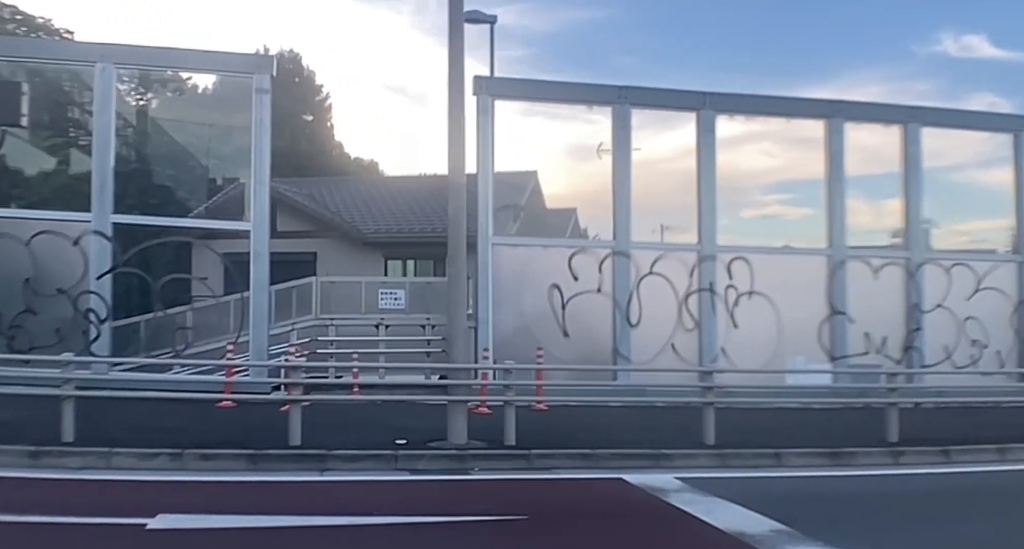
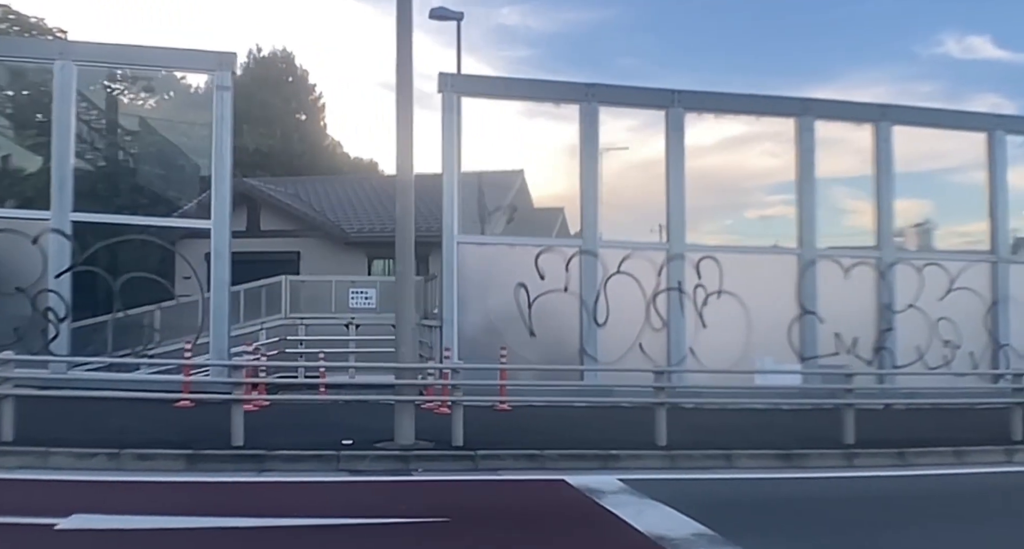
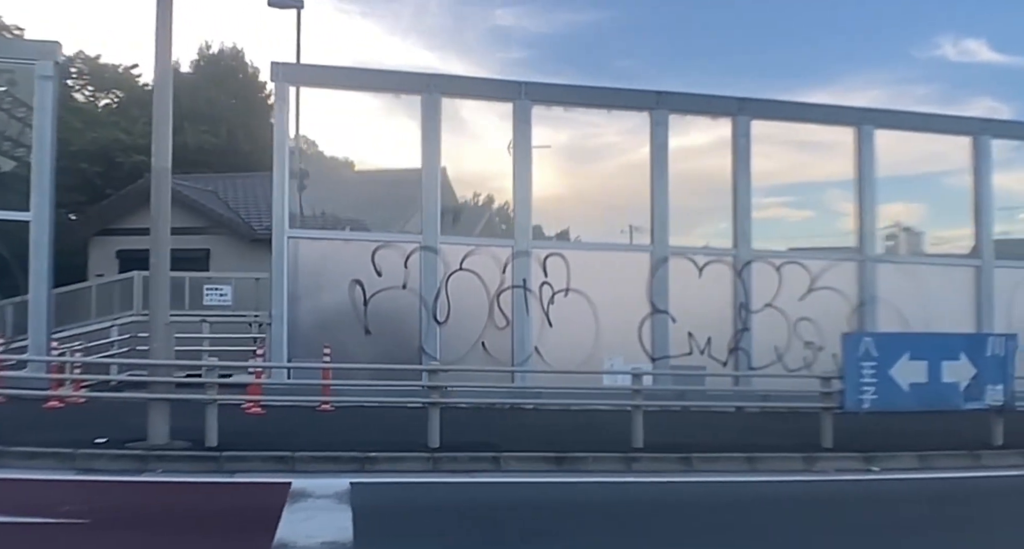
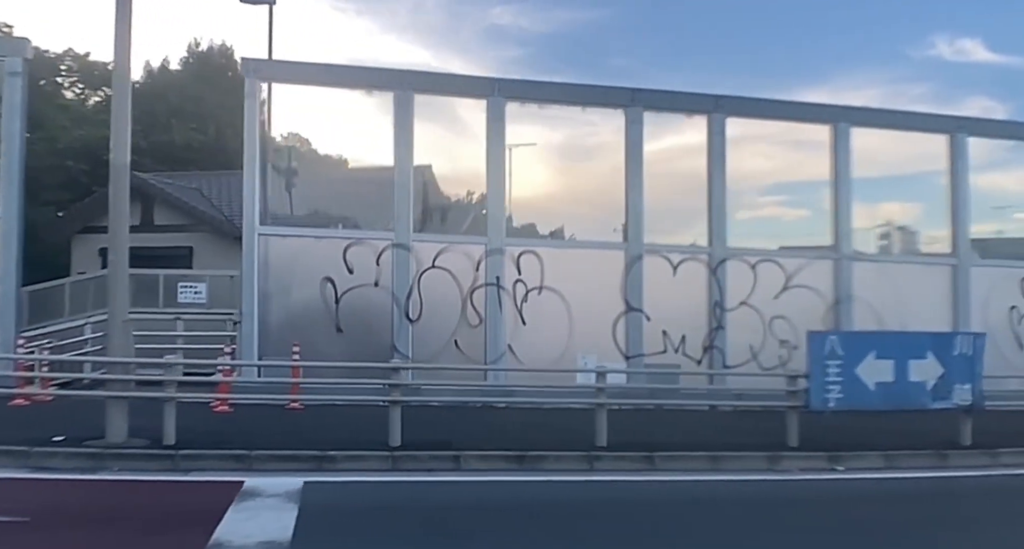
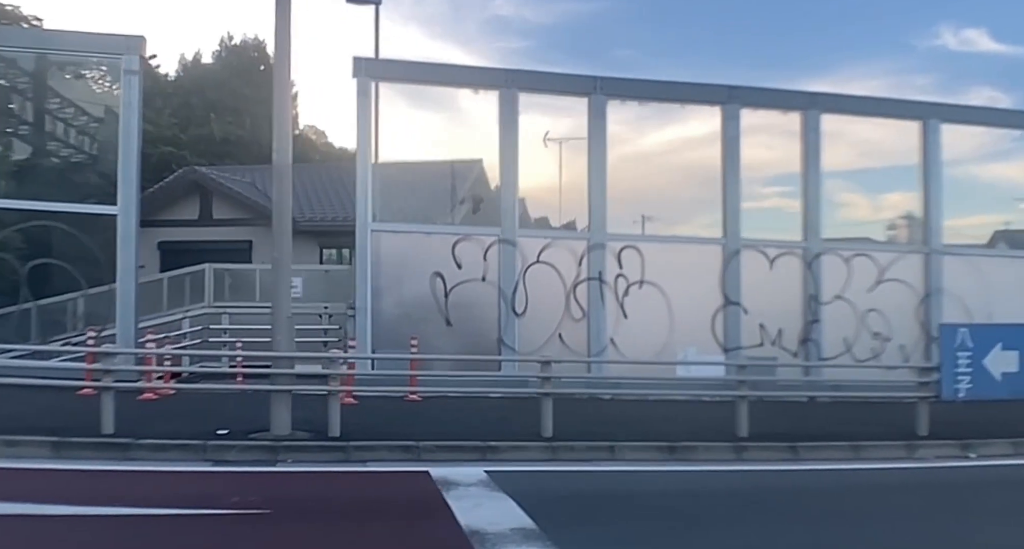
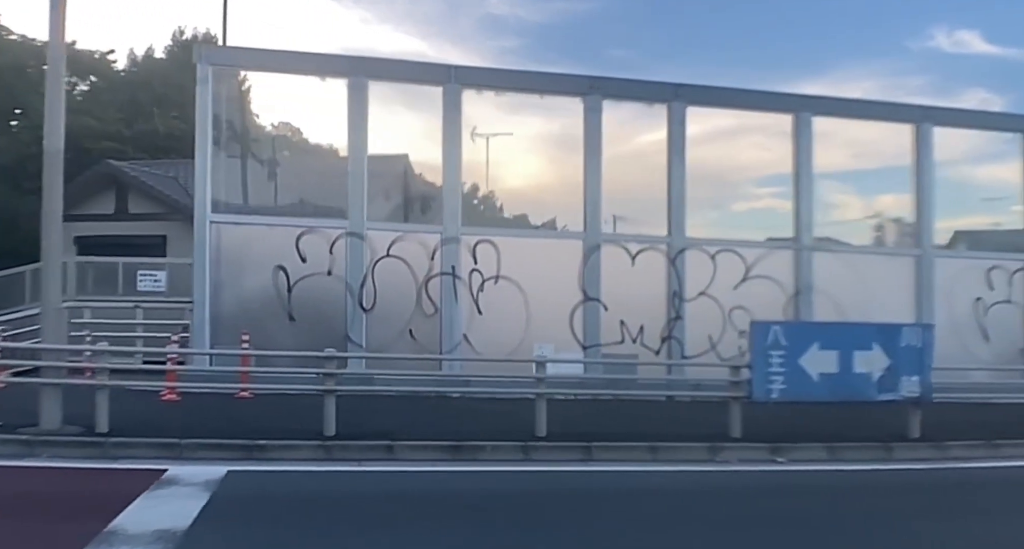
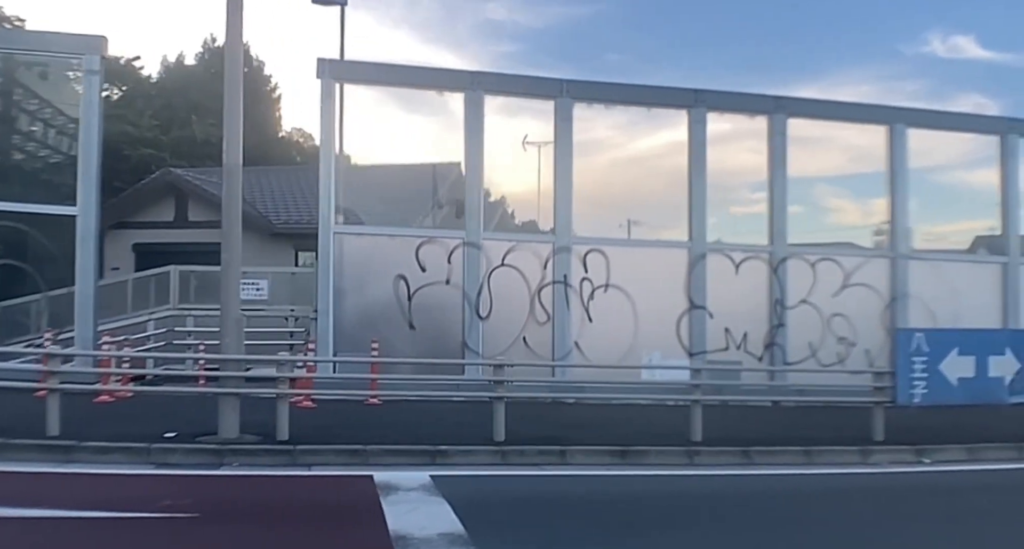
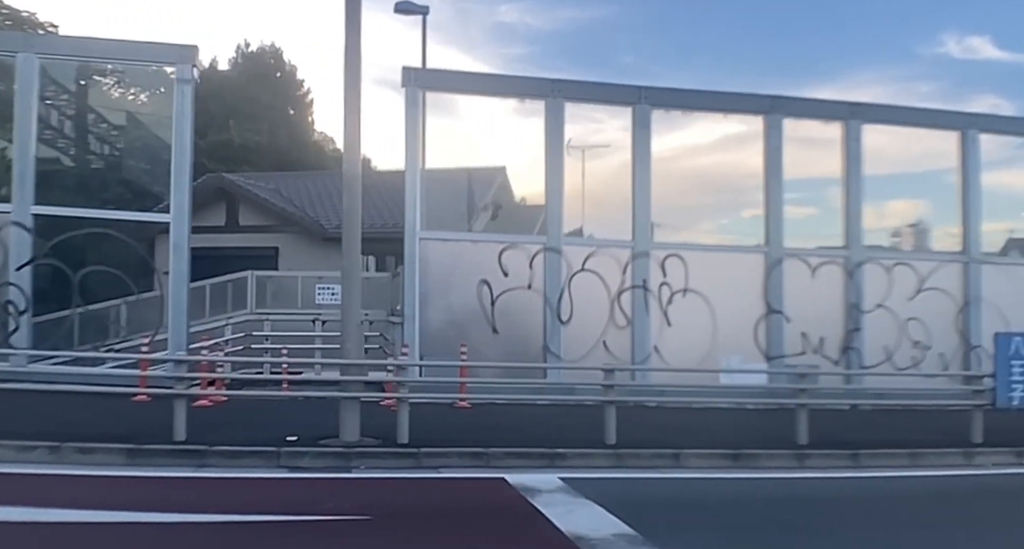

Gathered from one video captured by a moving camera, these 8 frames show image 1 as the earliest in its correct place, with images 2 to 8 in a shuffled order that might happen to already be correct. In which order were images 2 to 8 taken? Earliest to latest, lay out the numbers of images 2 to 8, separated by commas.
2, 8, 5, 7, 3, 4, 6
